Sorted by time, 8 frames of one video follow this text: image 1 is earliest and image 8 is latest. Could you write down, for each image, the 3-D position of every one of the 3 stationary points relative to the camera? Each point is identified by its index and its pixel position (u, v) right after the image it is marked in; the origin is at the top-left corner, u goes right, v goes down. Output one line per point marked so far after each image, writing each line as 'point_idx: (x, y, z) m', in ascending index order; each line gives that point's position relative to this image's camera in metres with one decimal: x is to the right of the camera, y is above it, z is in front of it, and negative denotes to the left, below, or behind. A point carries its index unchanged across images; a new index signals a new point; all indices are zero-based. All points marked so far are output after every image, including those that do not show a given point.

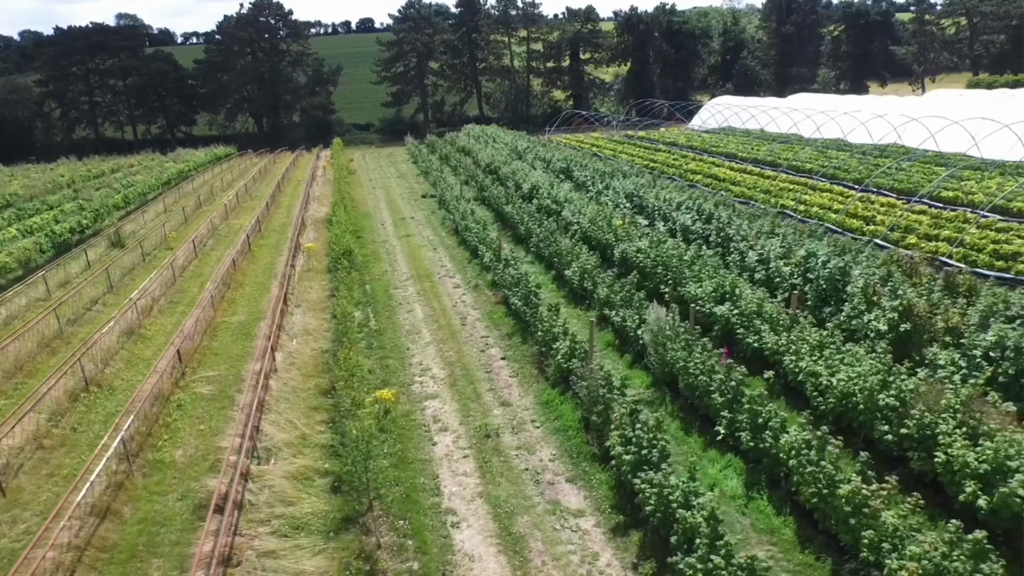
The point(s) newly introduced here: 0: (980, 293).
0: (+11.1, -0.1, +10.0) m
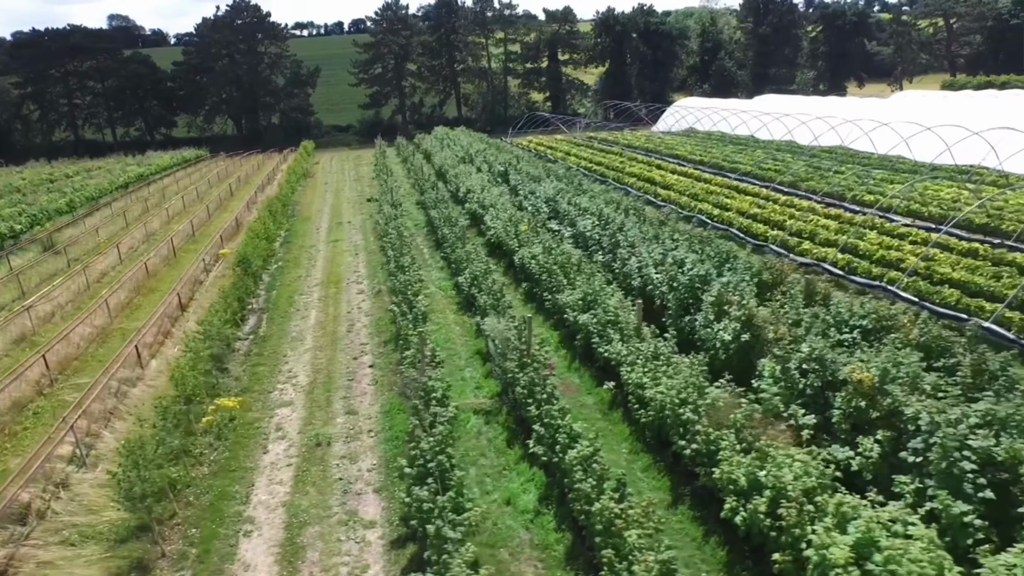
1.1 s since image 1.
0: (+7.5, -0.3, +10.0) m
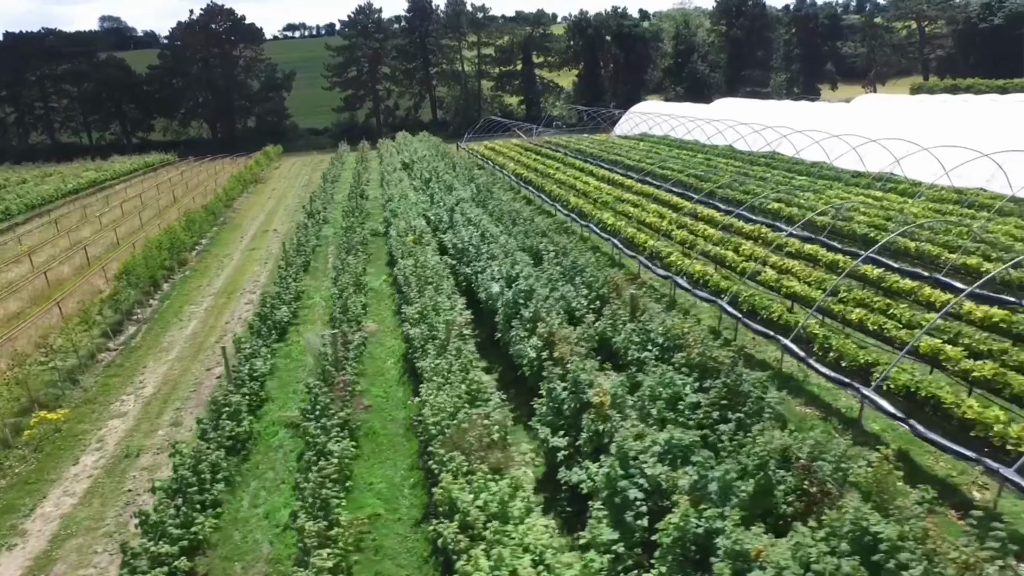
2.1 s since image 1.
0: (+3.3, -0.7, +10.2) m
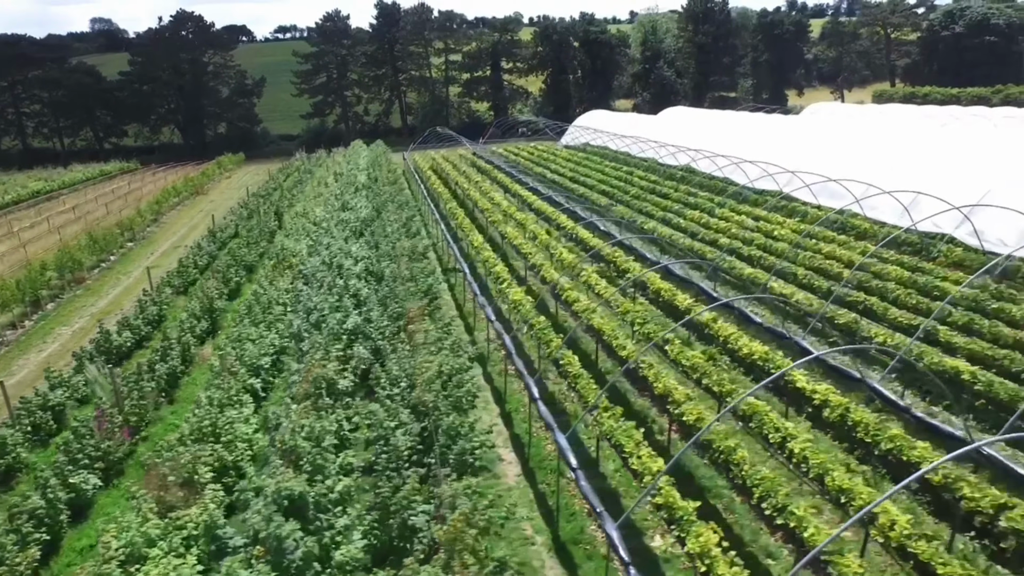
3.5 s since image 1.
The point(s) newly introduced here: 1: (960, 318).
0: (-2.2, -1.6, +10.7) m
1: (+12.1, -0.9, +11.5) m
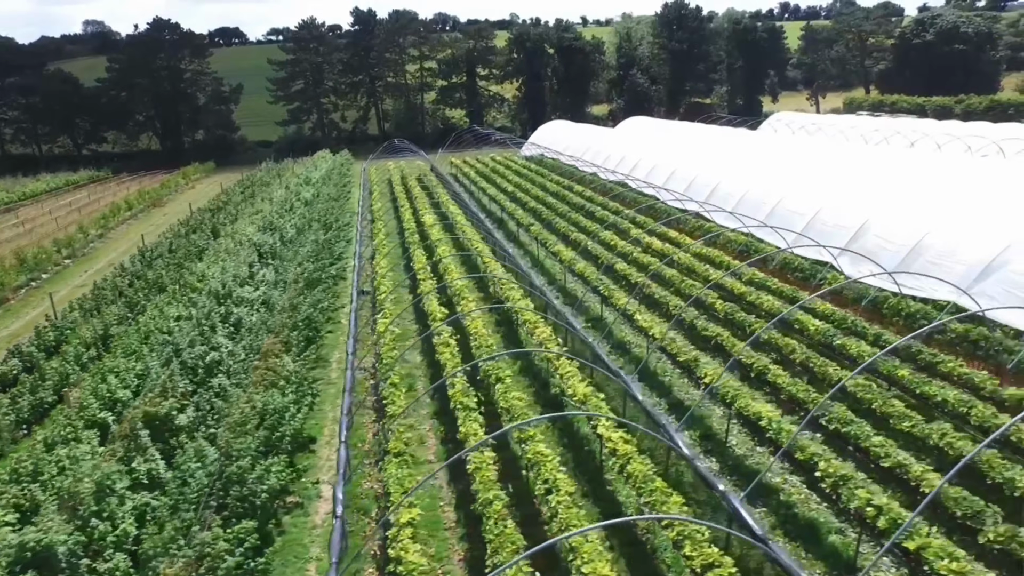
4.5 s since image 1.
0: (-6.4, -2.6, +11.0) m
1: (+7.9, -1.9, +11.8) m
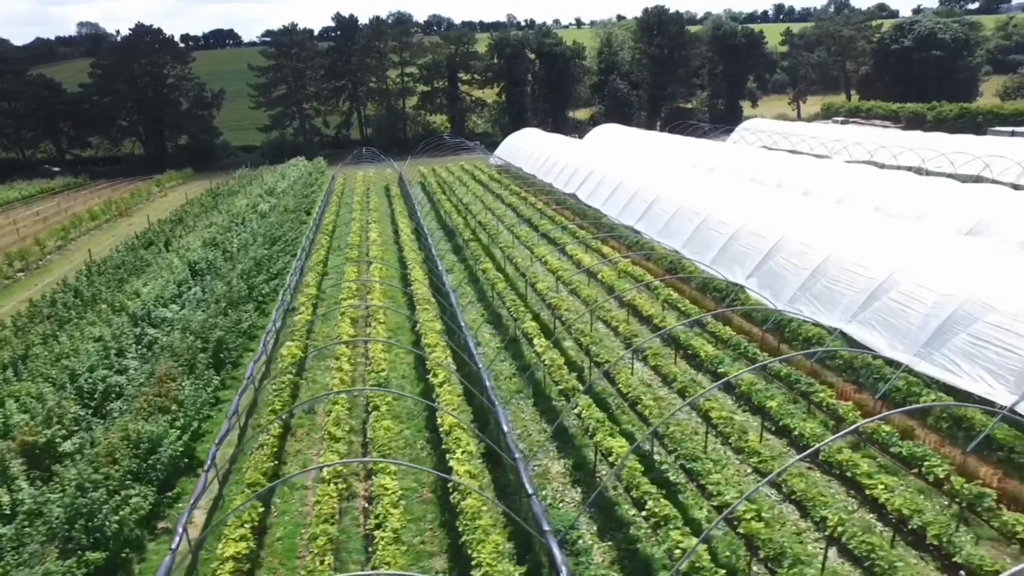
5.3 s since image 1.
0: (-9.6, -3.4, +11.3) m
1: (+4.7, -2.7, +12.0) m
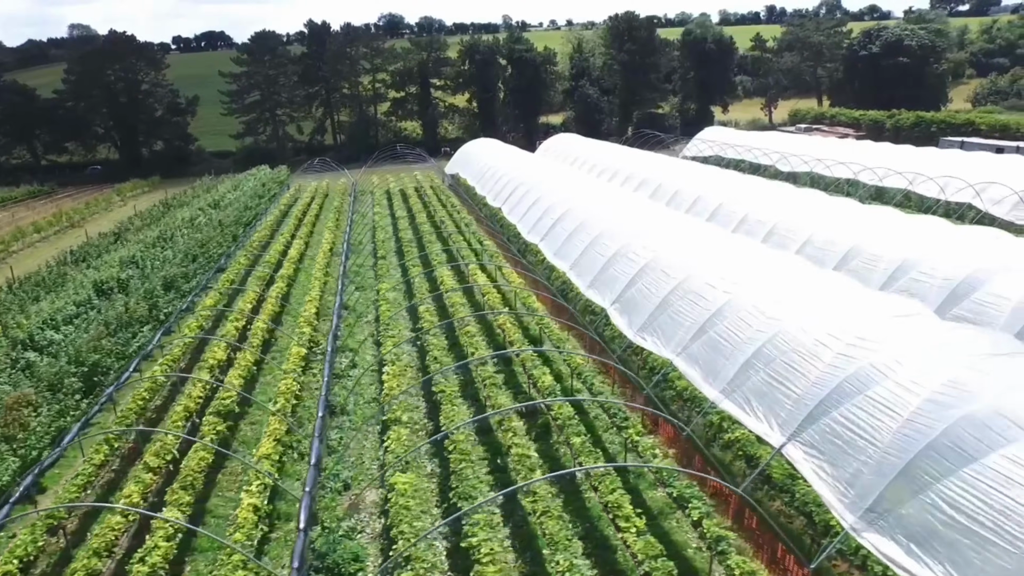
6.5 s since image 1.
0: (-14.4, -4.3, +11.7) m
1: (-0.1, -3.7, +12.4) m
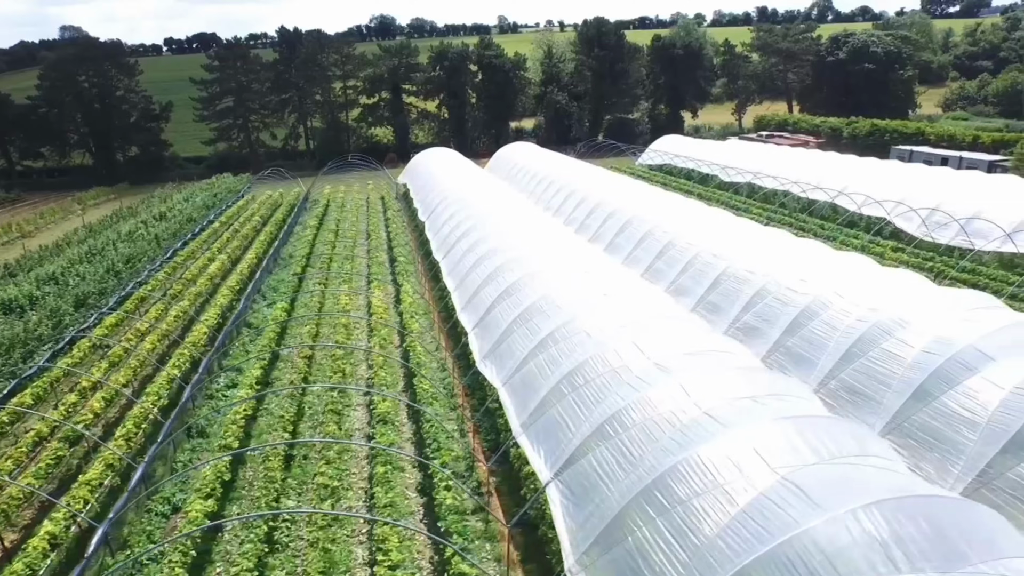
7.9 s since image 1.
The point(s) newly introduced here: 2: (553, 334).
0: (-19.4, -5.2, +12.2) m
1: (-5.1, -4.6, +12.7) m
2: (+1.5, -1.5, +13.1) m
